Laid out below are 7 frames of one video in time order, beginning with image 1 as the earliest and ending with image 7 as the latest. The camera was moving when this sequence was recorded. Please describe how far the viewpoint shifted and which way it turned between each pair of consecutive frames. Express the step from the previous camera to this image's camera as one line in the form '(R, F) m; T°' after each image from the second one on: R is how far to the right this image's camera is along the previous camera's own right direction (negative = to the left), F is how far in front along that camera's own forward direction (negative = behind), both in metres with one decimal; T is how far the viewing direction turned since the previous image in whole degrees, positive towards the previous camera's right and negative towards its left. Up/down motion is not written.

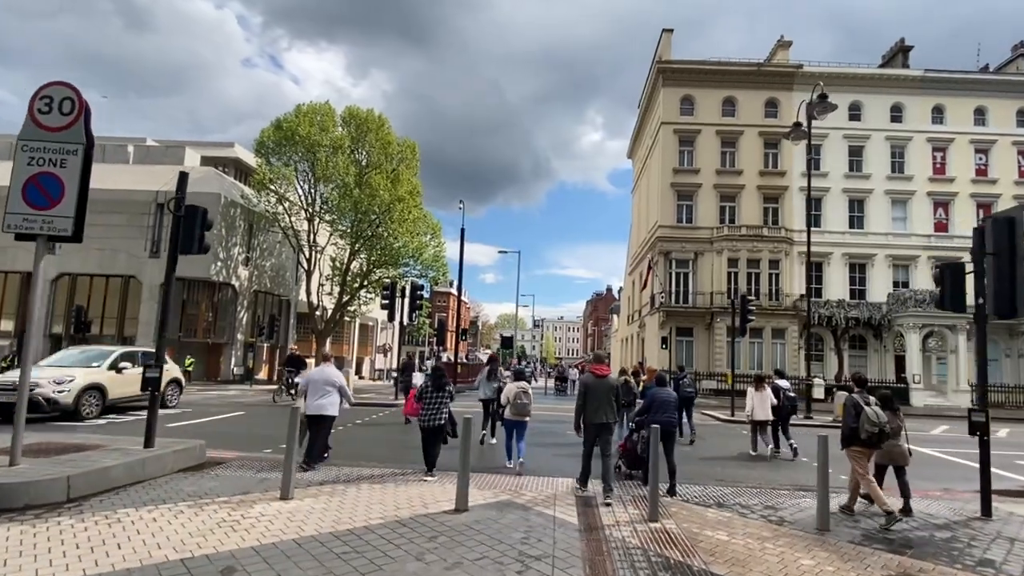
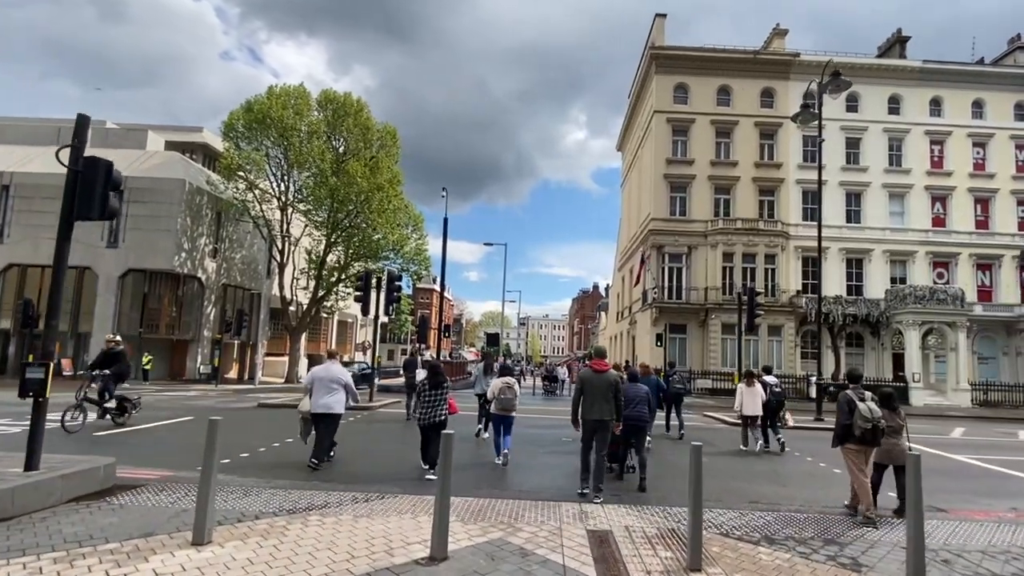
(-0.1, +1.8) m; +2°
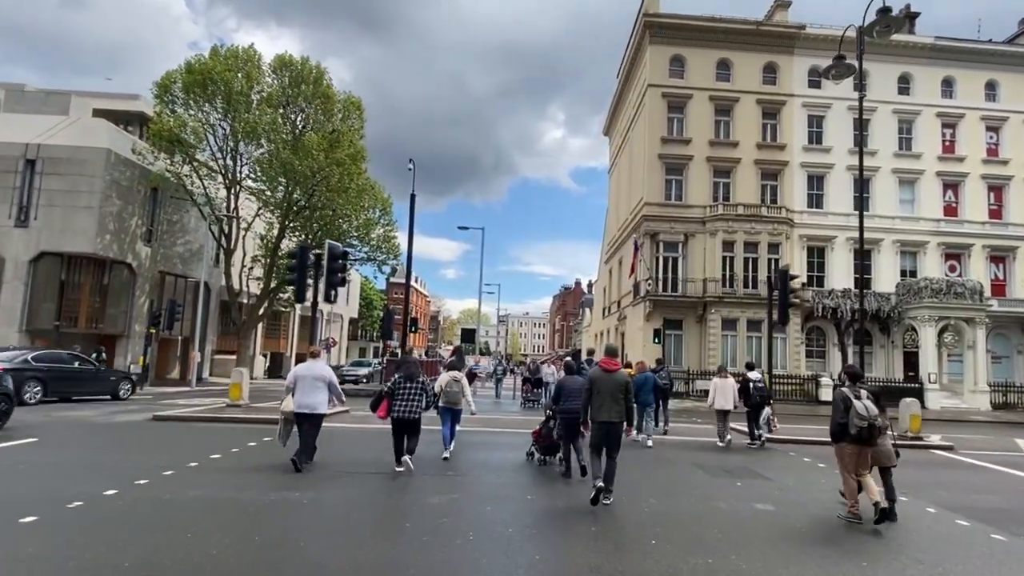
(+0.1, +3.7) m; +2°
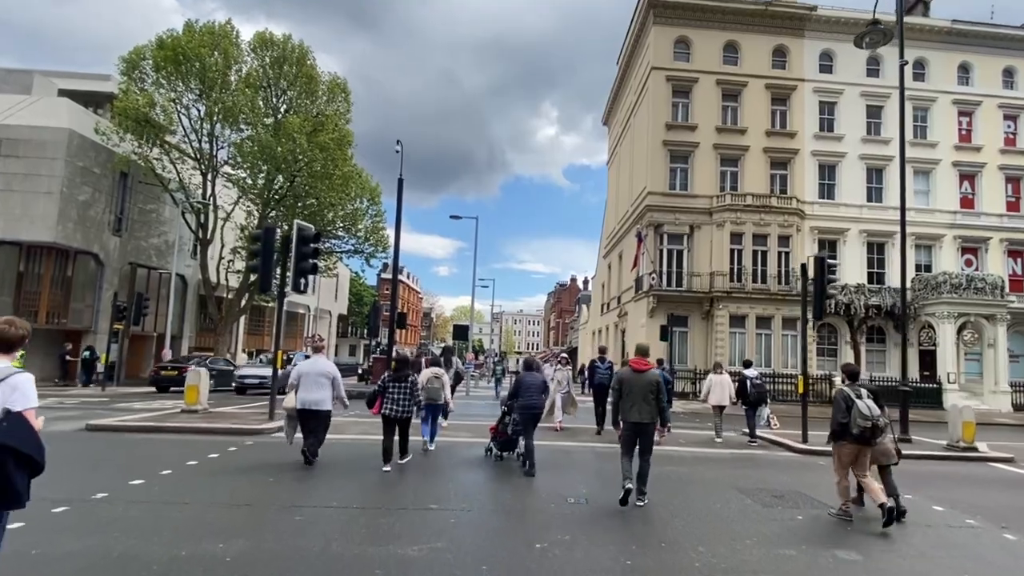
(-0.1, +1.8) m; +1°
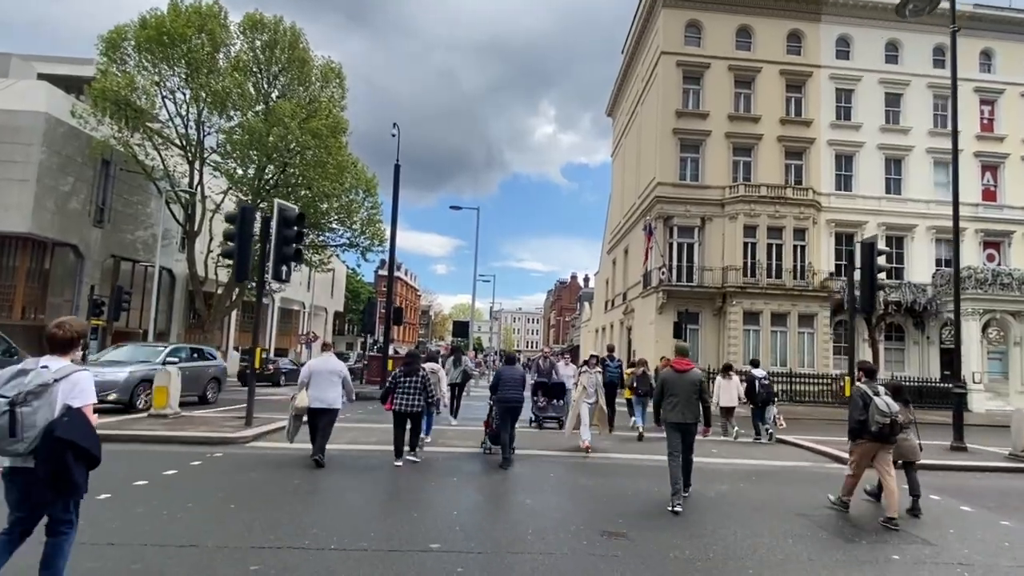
(-0.2, +1.4) m; 0°
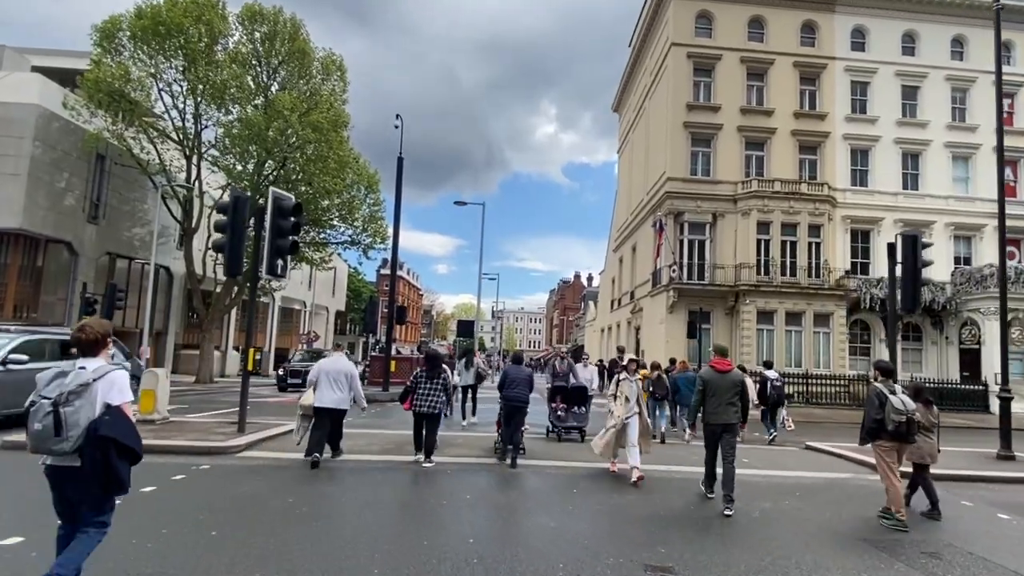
(-0.2, +0.8) m; 0°
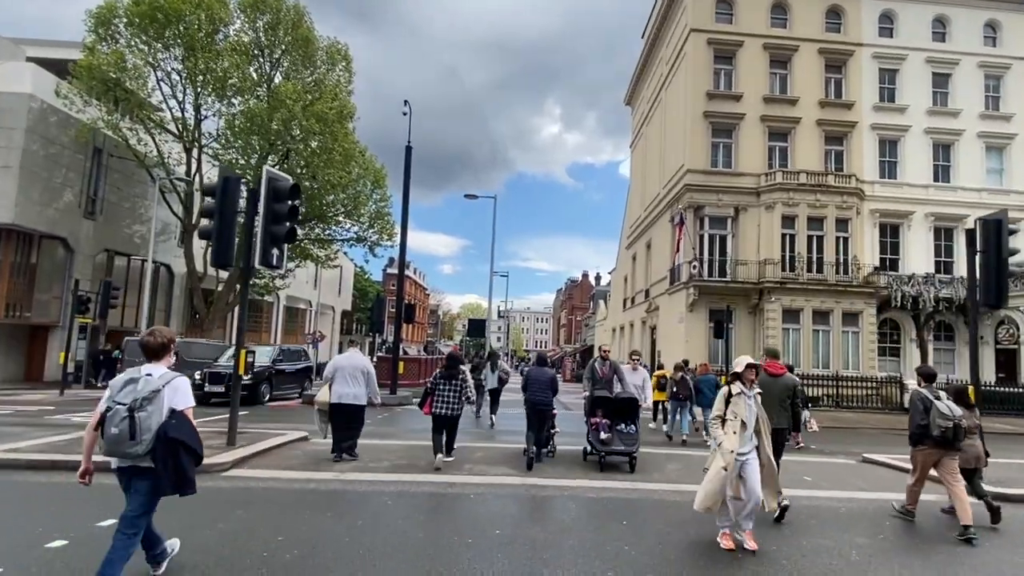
(-0.3, +1.2) m; -1°
